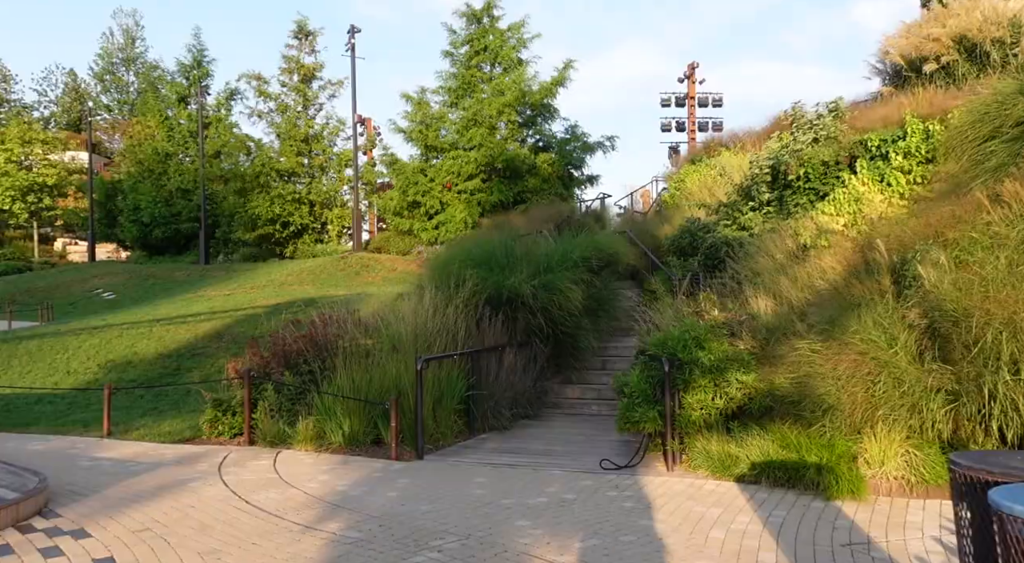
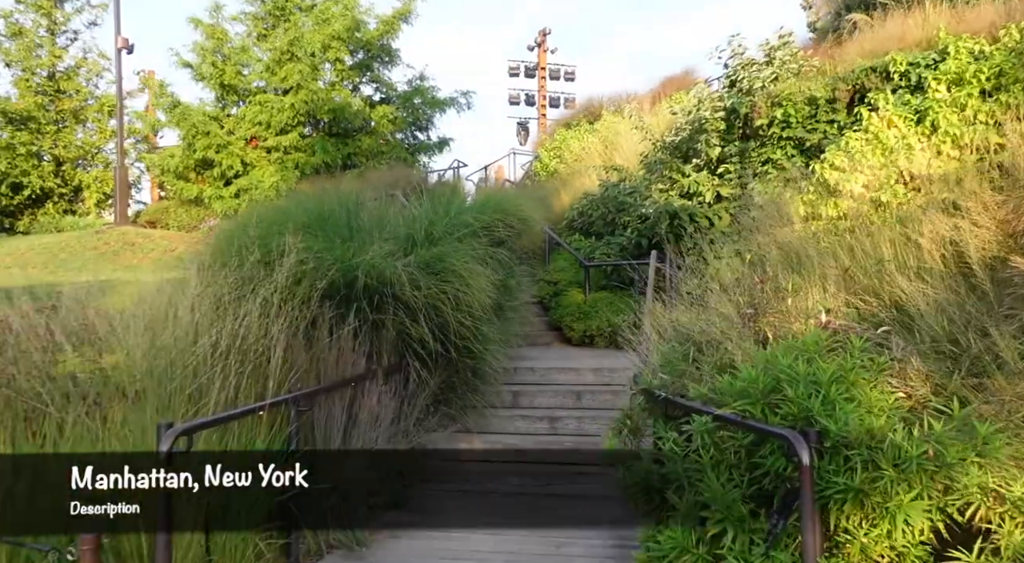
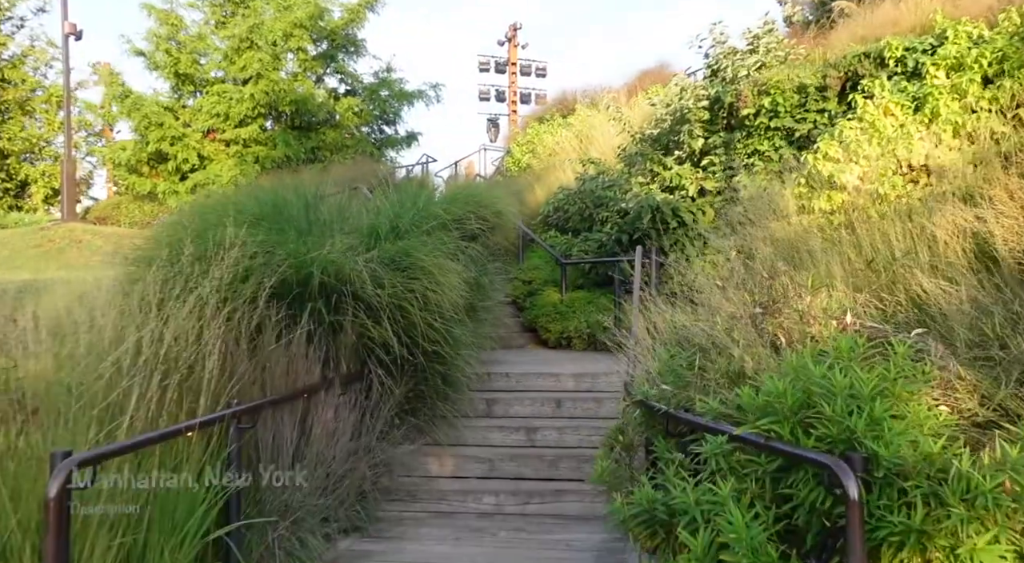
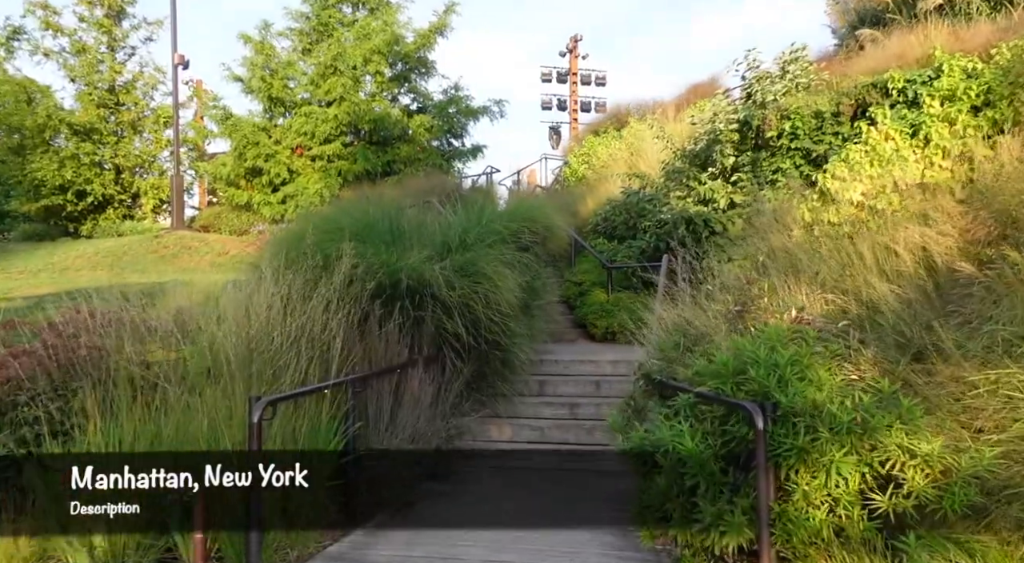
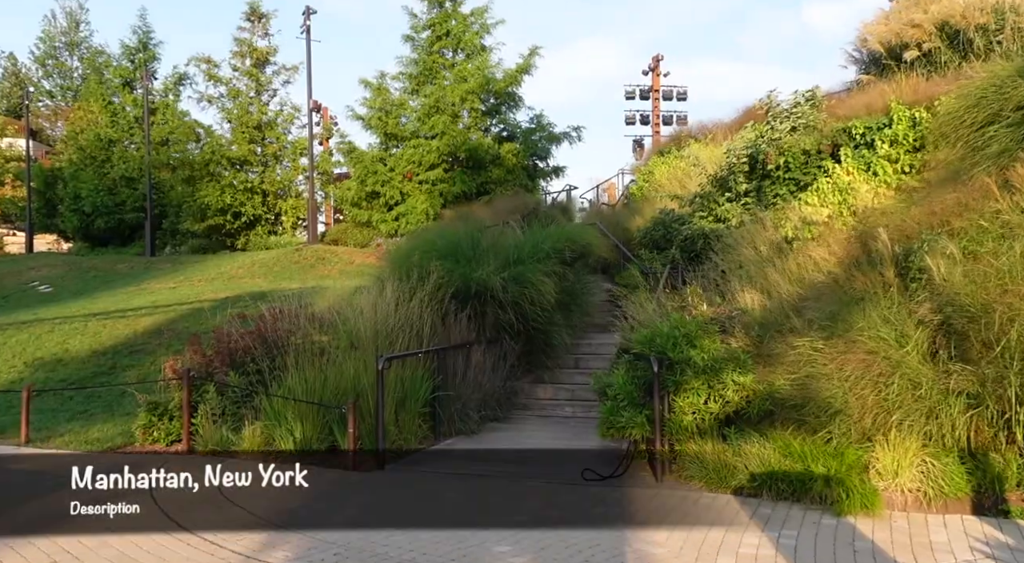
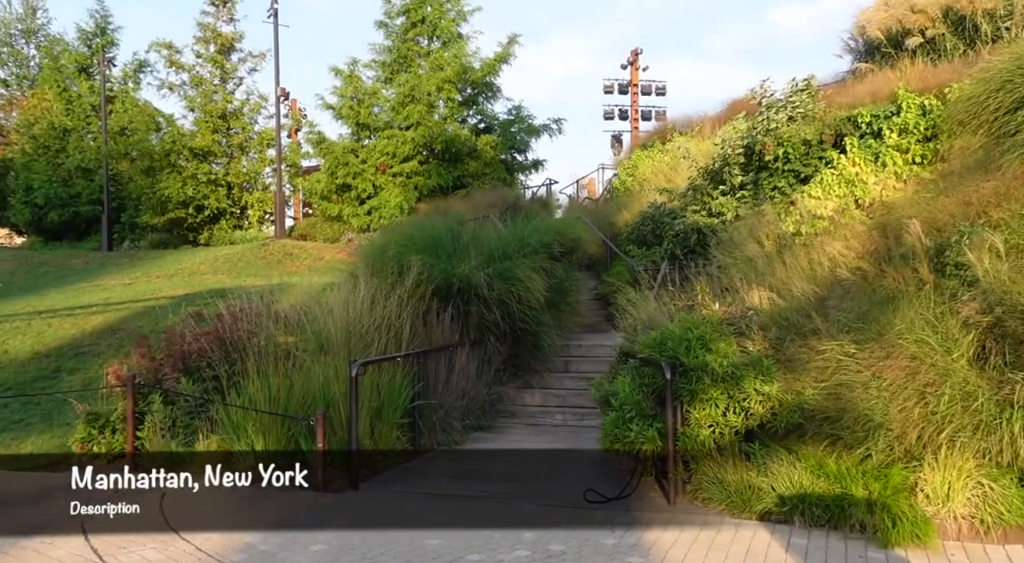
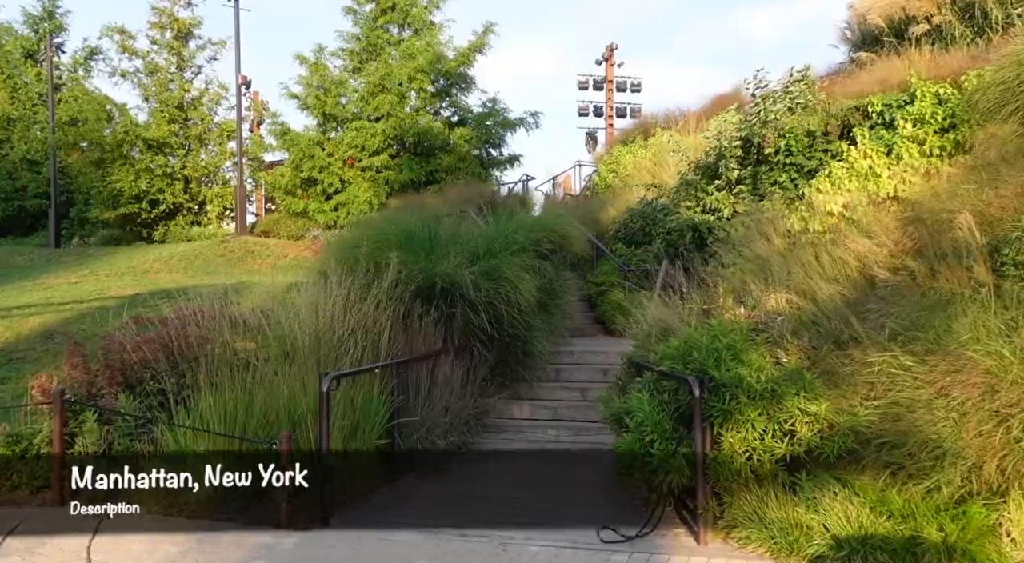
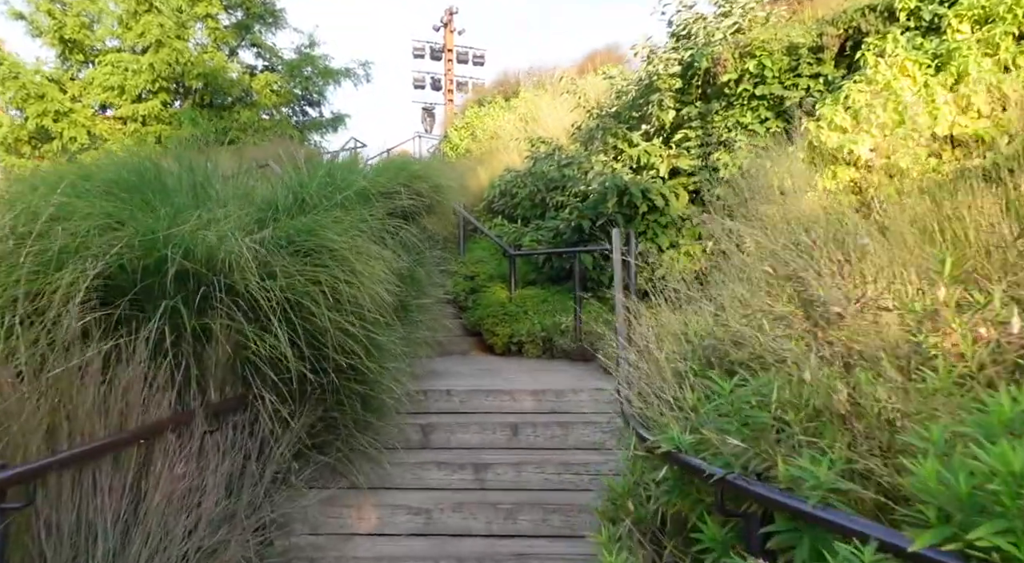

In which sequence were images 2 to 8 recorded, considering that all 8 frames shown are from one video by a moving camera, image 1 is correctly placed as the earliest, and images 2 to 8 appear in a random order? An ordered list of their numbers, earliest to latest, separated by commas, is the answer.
5, 6, 7, 4, 2, 3, 8
